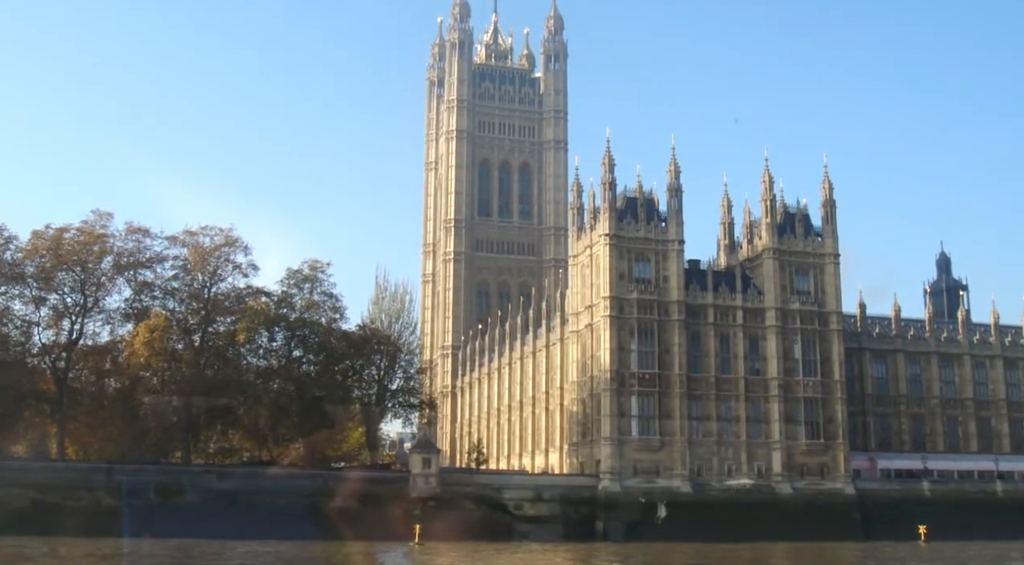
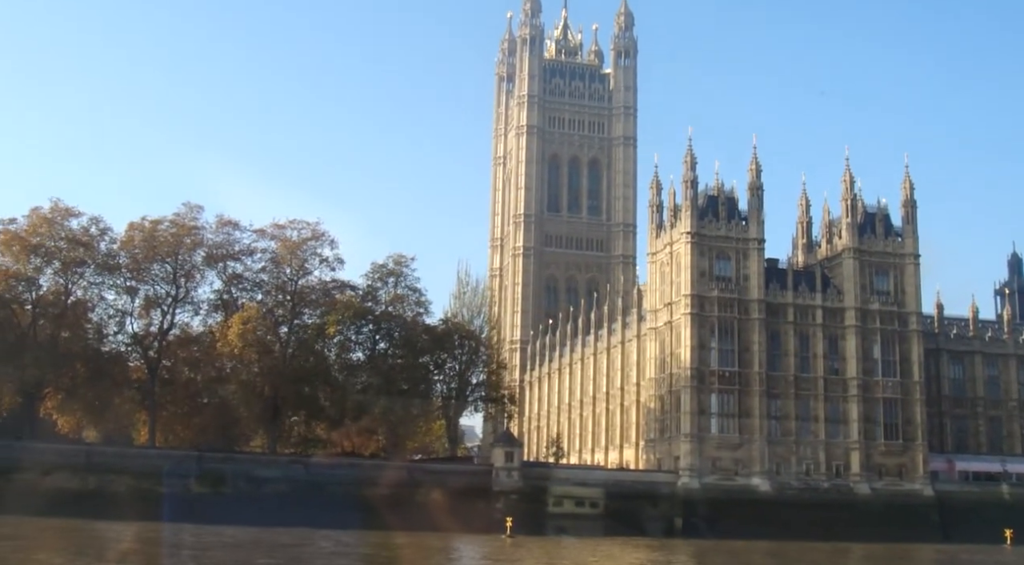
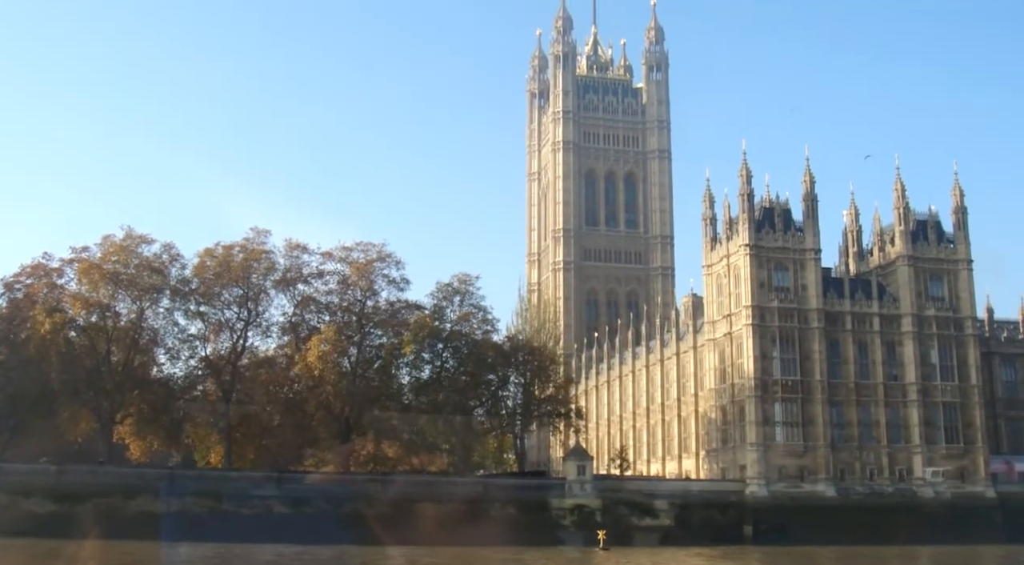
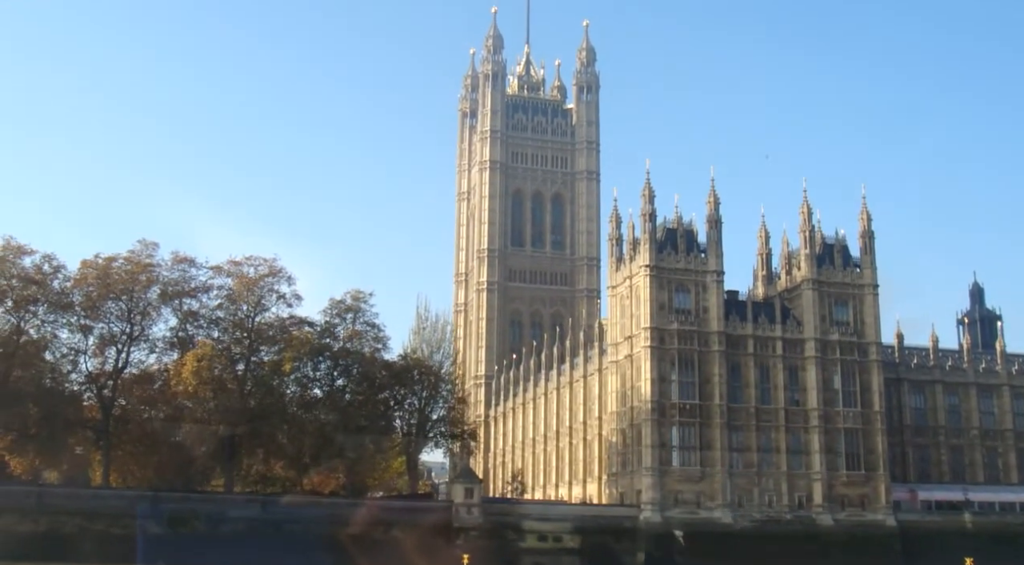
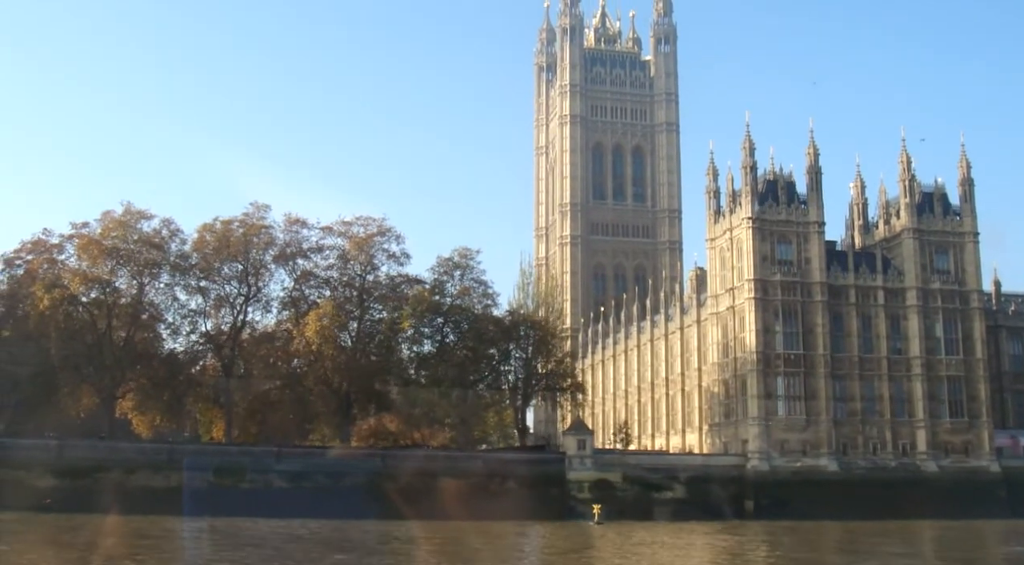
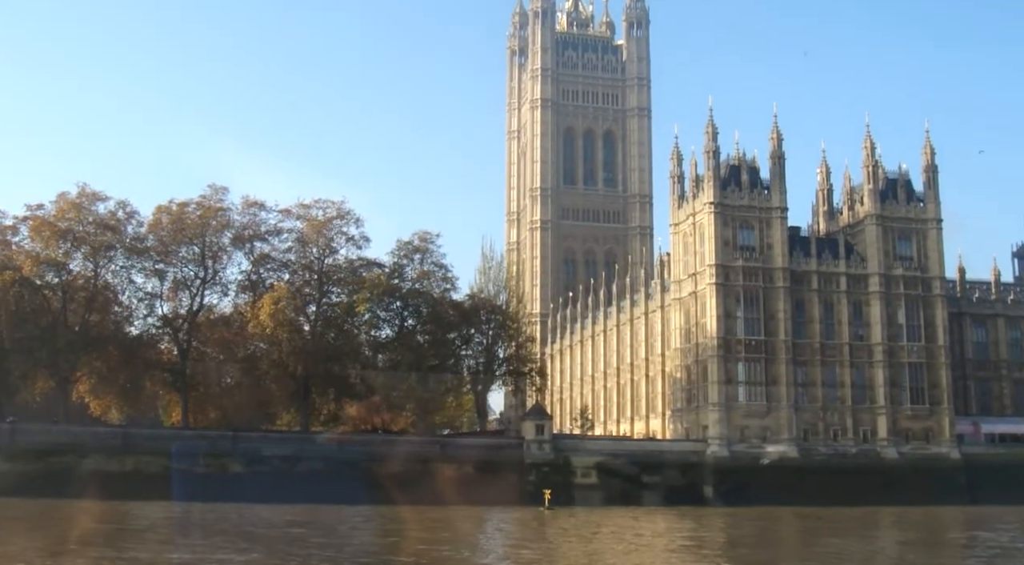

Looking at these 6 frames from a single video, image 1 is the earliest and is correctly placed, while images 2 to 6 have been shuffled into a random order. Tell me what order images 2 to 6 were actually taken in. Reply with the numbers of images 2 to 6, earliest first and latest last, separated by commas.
4, 2, 6, 5, 3
